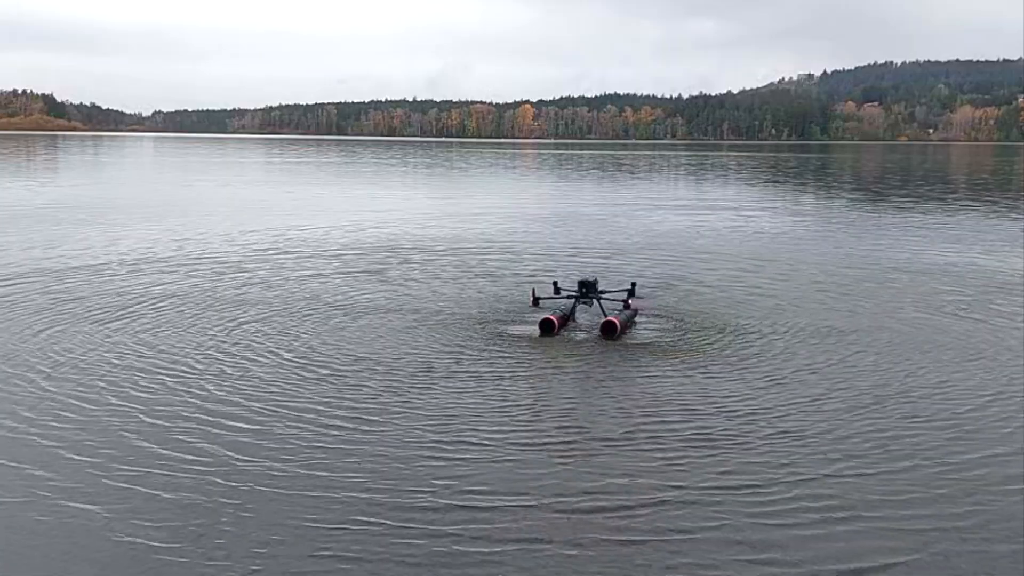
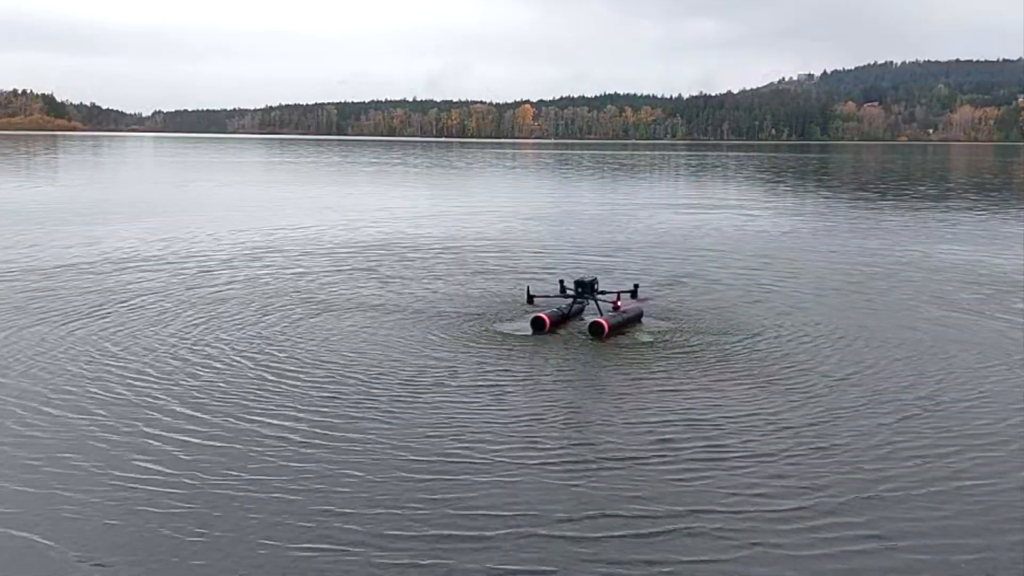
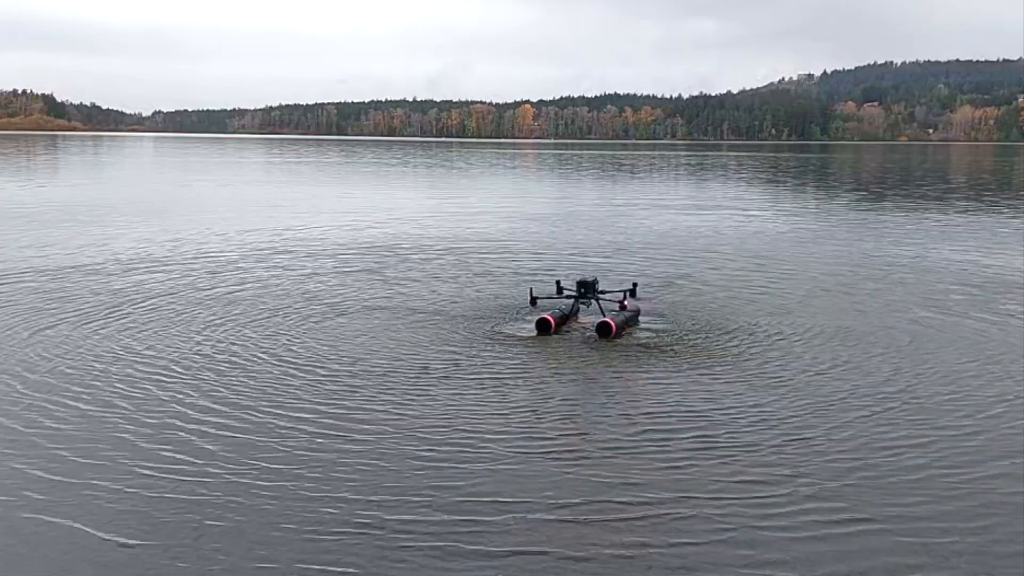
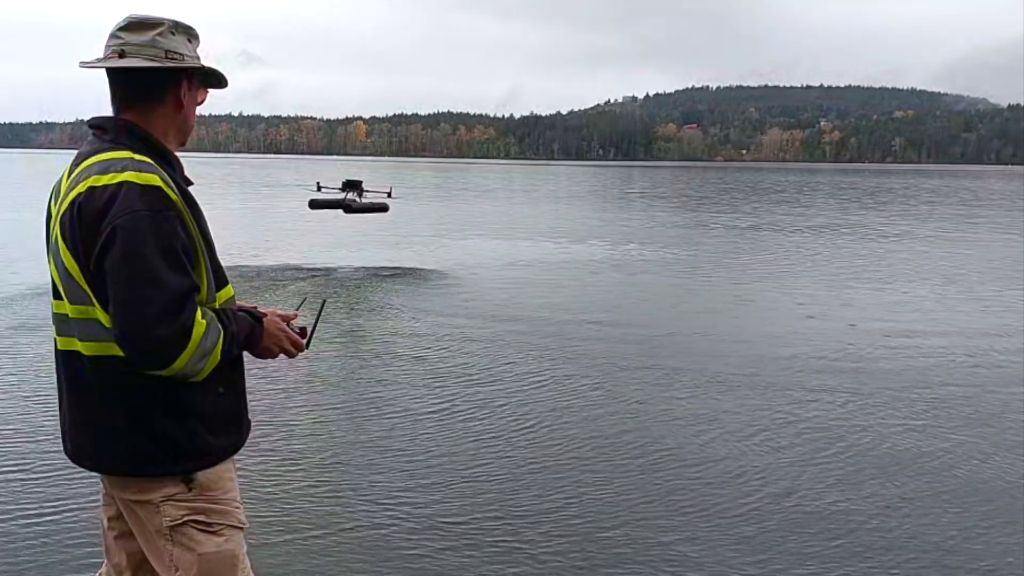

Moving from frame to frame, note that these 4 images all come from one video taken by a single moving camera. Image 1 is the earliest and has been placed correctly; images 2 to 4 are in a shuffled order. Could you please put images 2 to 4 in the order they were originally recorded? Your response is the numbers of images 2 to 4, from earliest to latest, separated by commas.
3, 2, 4
